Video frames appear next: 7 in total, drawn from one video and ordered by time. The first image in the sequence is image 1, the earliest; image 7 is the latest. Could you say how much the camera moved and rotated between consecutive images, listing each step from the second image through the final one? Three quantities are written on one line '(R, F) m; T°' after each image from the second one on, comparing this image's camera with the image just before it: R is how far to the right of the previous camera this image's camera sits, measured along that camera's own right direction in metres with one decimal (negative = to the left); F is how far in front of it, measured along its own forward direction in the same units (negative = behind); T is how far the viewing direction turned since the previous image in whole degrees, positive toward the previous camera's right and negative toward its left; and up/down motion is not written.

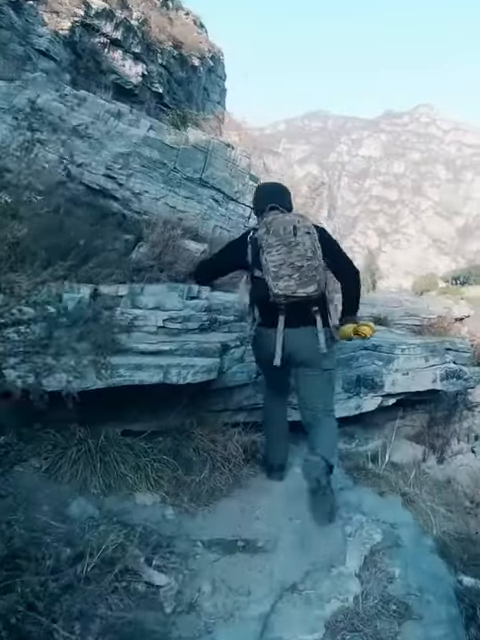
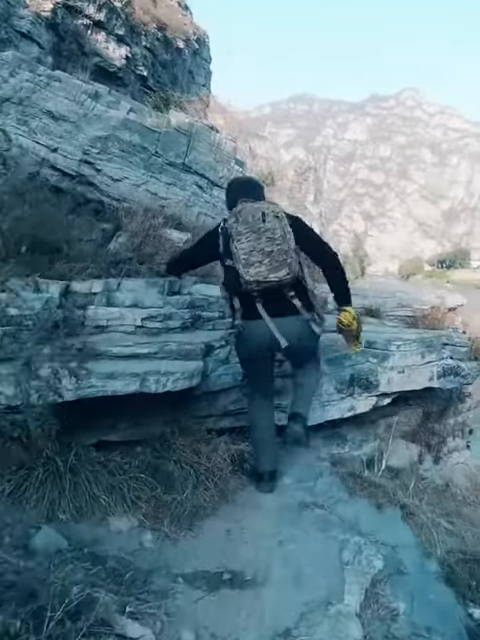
(0.0, +0.5) m; +1°
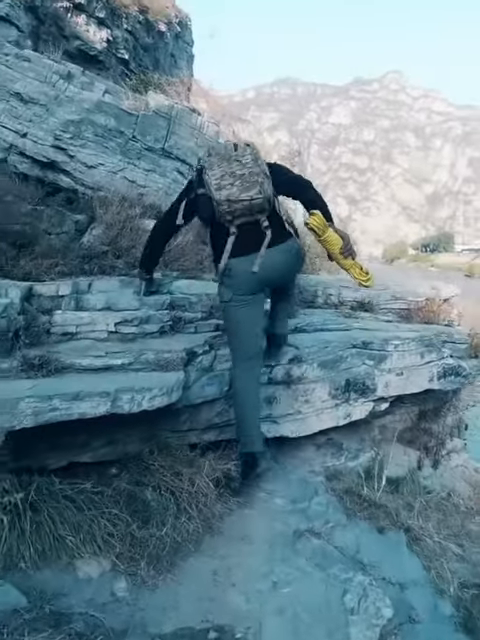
(0.0, +0.6) m; +1°
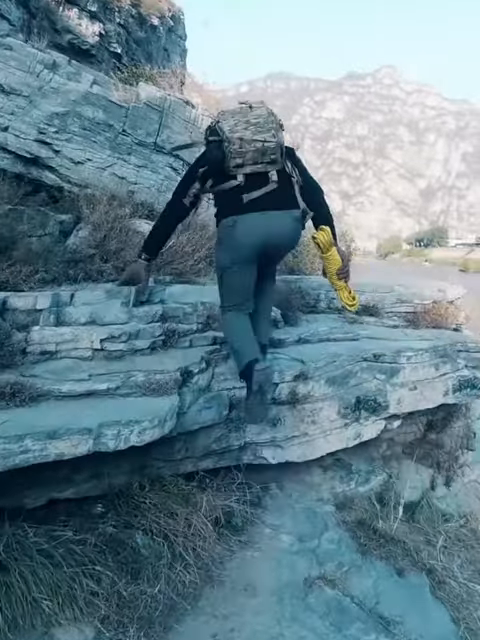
(0.0, +0.6) m; 0°
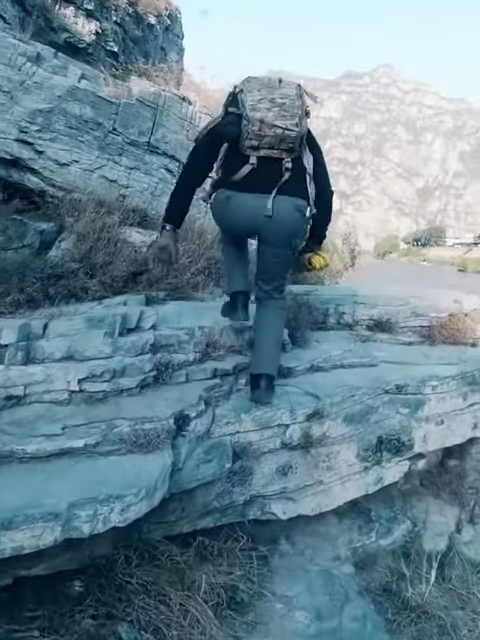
(0.0, +0.8) m; 0°
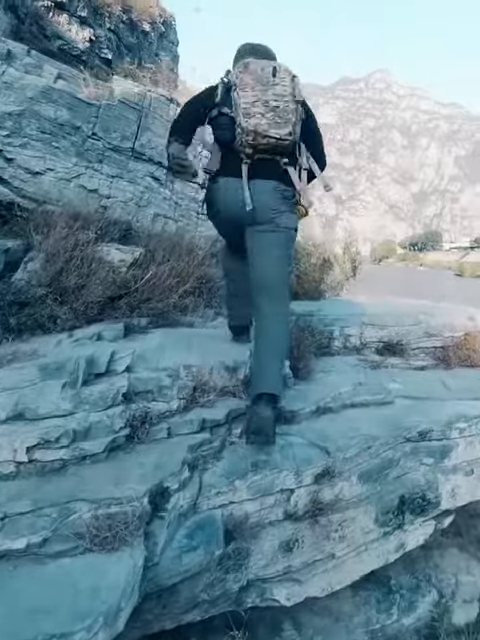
(0.0, +0.8) m; 0°
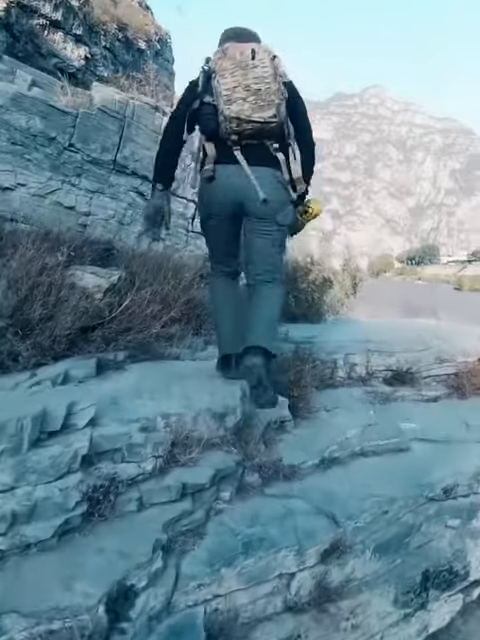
(0.0, +0.7) m; 0°
